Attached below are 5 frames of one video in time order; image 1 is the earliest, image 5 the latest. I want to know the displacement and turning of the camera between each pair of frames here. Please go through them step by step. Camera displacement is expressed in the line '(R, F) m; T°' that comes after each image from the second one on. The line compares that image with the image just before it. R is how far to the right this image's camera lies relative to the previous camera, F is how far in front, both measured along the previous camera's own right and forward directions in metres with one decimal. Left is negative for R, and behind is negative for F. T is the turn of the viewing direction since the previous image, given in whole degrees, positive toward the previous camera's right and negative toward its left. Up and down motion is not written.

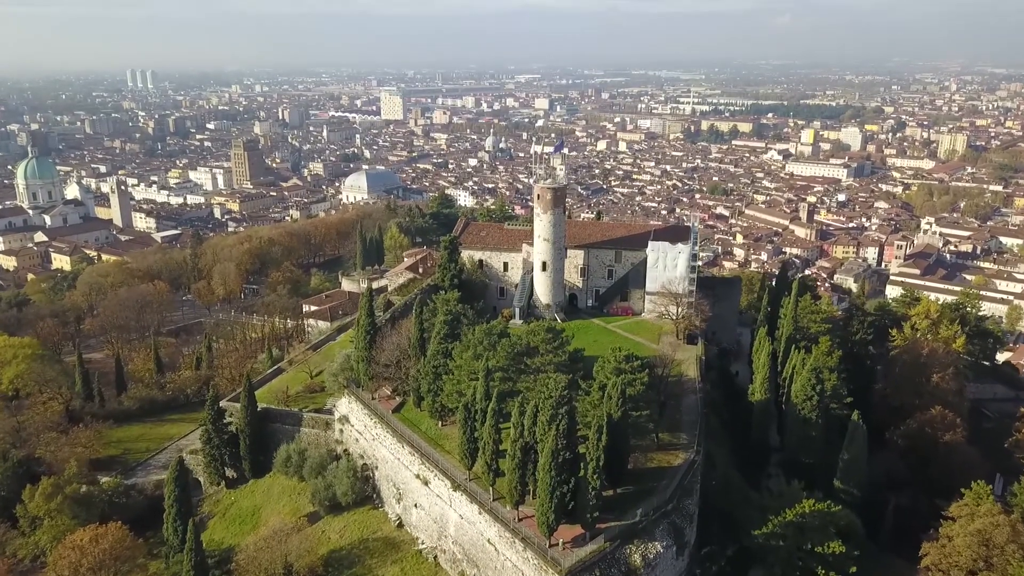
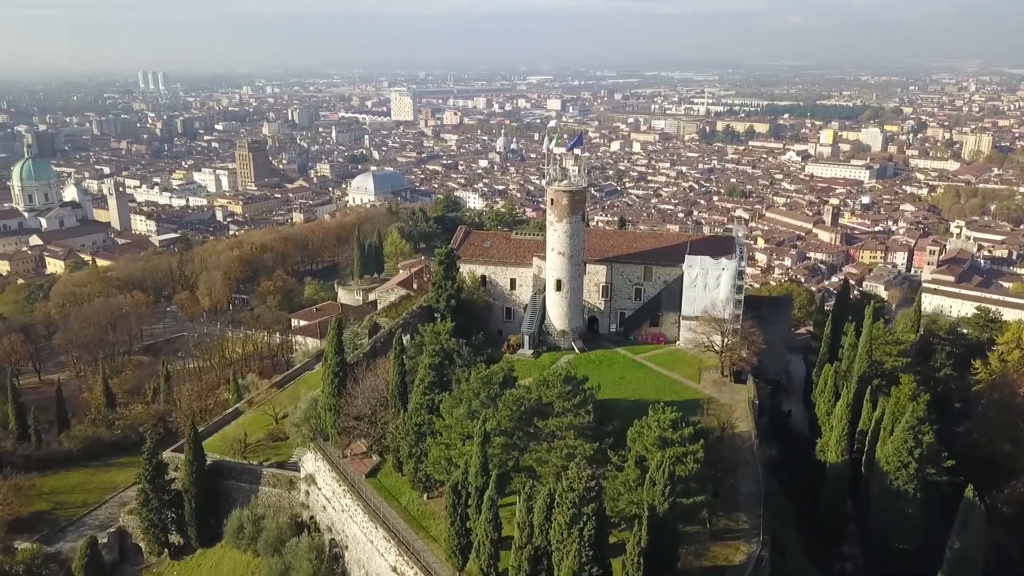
(+0.1, +6.2) m; -1°
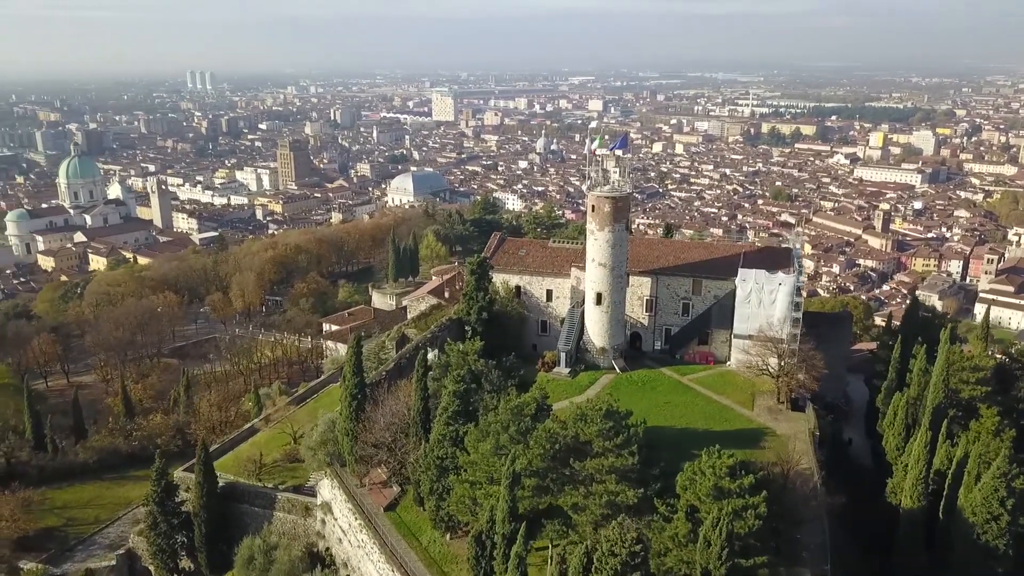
(+0.1, +2.2) m; -3°
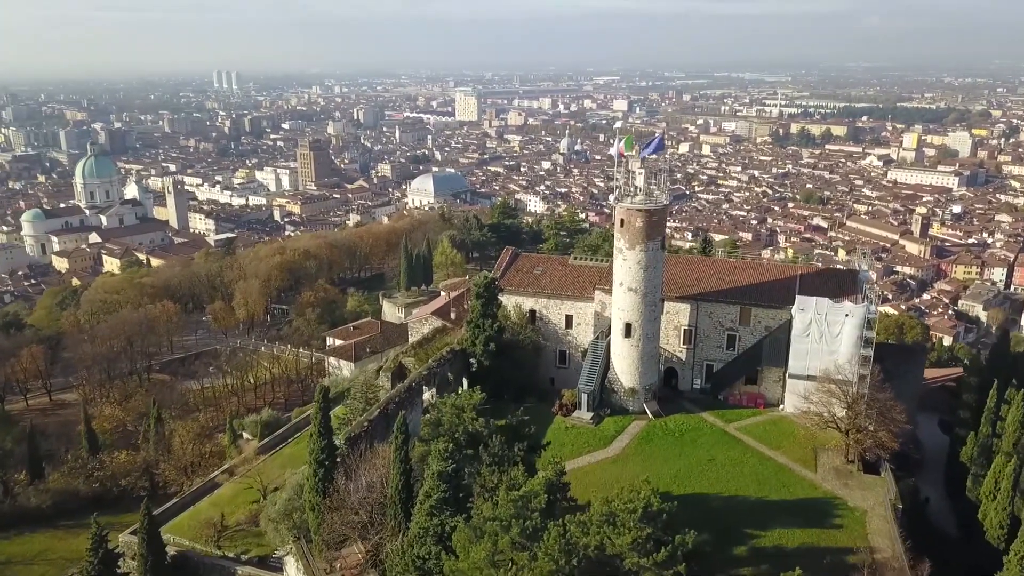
(+0.3, +4.4) m; -2°
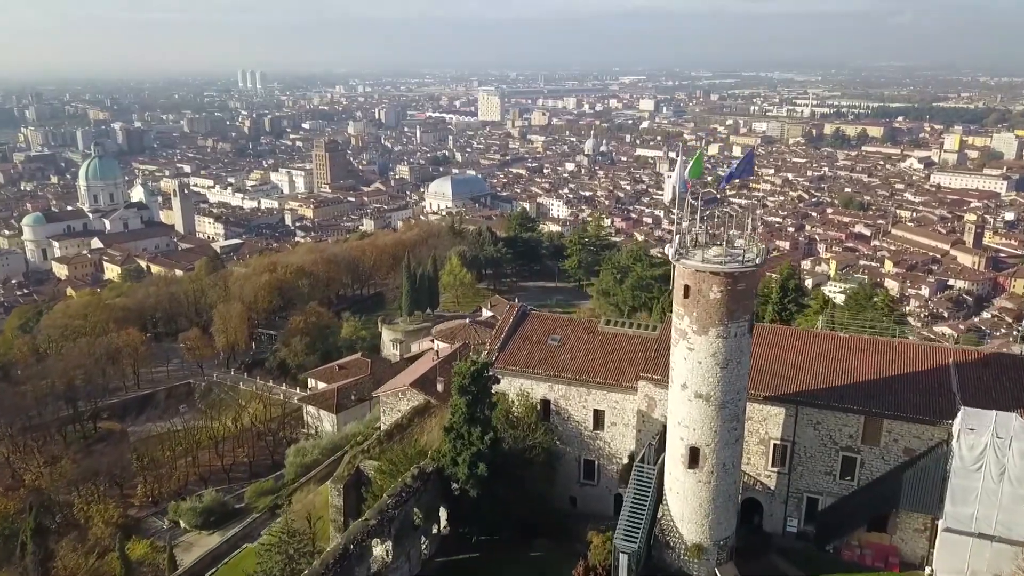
(+0.4, +8.4) m; -2°
